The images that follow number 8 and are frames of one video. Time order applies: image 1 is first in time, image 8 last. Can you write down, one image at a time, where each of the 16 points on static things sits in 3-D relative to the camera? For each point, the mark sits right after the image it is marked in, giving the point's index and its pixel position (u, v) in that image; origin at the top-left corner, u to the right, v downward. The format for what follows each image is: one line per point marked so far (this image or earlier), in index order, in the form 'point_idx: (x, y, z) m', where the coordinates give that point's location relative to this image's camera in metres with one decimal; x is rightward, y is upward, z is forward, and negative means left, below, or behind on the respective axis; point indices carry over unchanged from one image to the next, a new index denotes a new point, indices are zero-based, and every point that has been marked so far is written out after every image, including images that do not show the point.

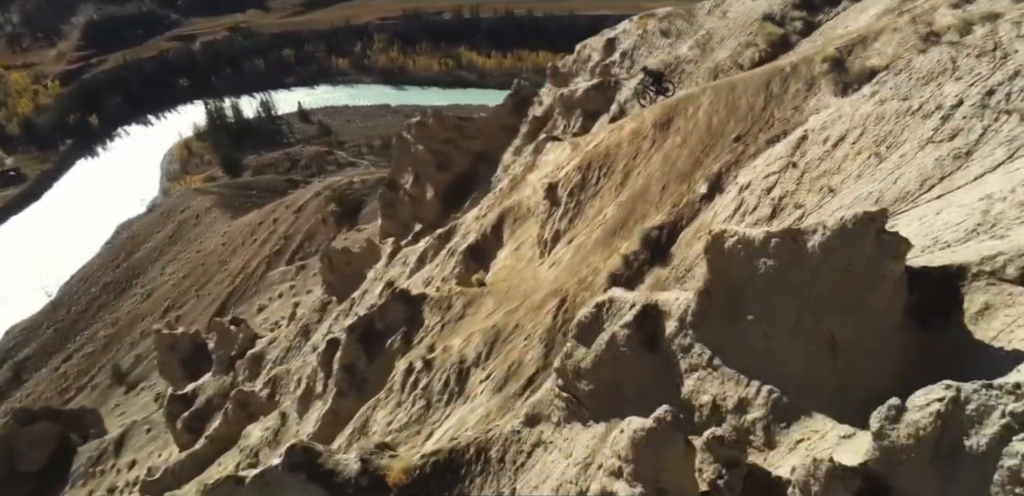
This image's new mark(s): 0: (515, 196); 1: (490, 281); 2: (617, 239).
0: (+0.2, +0.8, +11.6) m
1: (-0.2, -0.4, +10.1) m
2: (+1.1, +0.1, +8.3) m
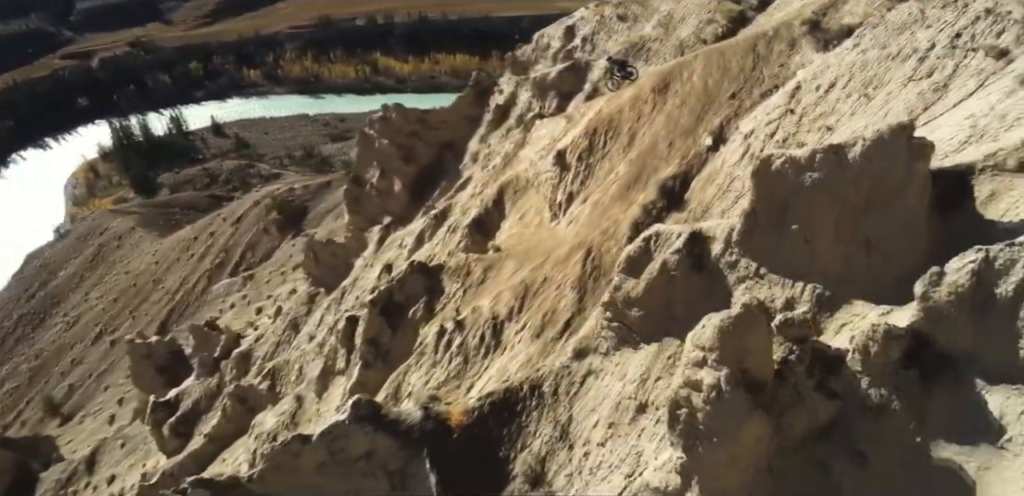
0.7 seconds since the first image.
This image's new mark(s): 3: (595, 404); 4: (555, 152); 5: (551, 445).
0: (+0.1, +1.2, +12.5) m
1: (0.0, +0.1, +10.9) m
2: (+1.4, +0.6, +9.2) m
3: (+0.8, -1.5, +7.9) m
4: (+0.8, +1.3, +11.1) m
5: (+0.4, -1.9, +8.1) m
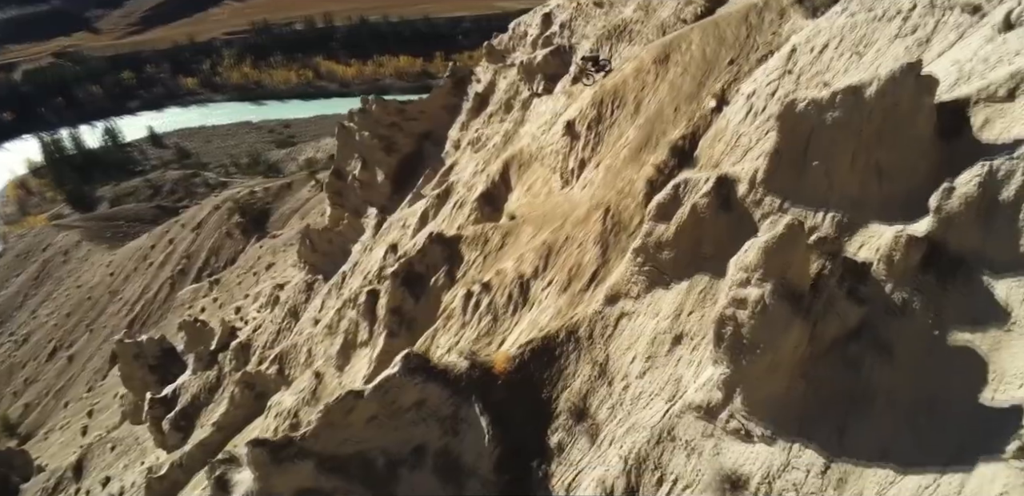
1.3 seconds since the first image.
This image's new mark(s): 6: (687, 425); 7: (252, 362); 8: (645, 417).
0: (+0.1, +1.7, +13.2) m
1: (+0.2, +0.5, +11.7) m
2: (+1.6, +1.2, +10.1) m
3: (+1.3, -1.0, +8.7) m
4: (+0.9, +1.8, +11.9) m
5: (+0.9, -1.4, +8.9) m
6: (+1.7, -1.7, +7.9) m
7: (-5.3, -2.3, +17.2) m
8: (+1.4, -1.7, +8.3) m
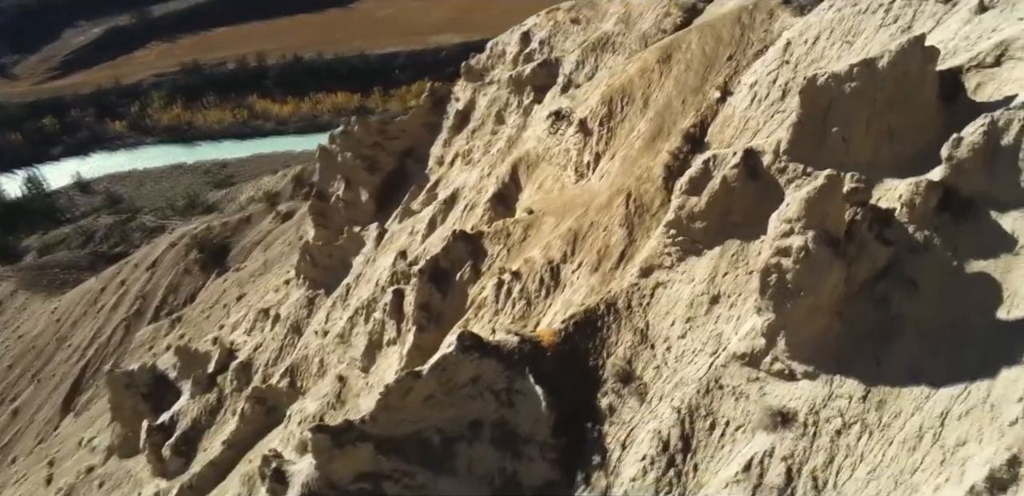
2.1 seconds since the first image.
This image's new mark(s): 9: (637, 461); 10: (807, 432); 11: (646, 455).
0: (+0.2, +1.7, +14.1) m
1: (+0.4, +0.6, +12.5) m
2: (+2.0, +1.4, +11.1) m
3: (+1.8, -0.7, +9.6) m
4: (+1.0, +1.9, +12.9) m
5: (+1.5, -1.2, +9.7) m
6: (+2.4, -1.3, +8.8) m
7: (-5.3, -2.8, +17.4) m
8: (+2.0, -1.4, +9.1) m
9: (+1.4, -2.3, +9.1) m
10: (+2.9, -1.8, +8.0) m
11: (+1.5, -2.3, +9.0) m
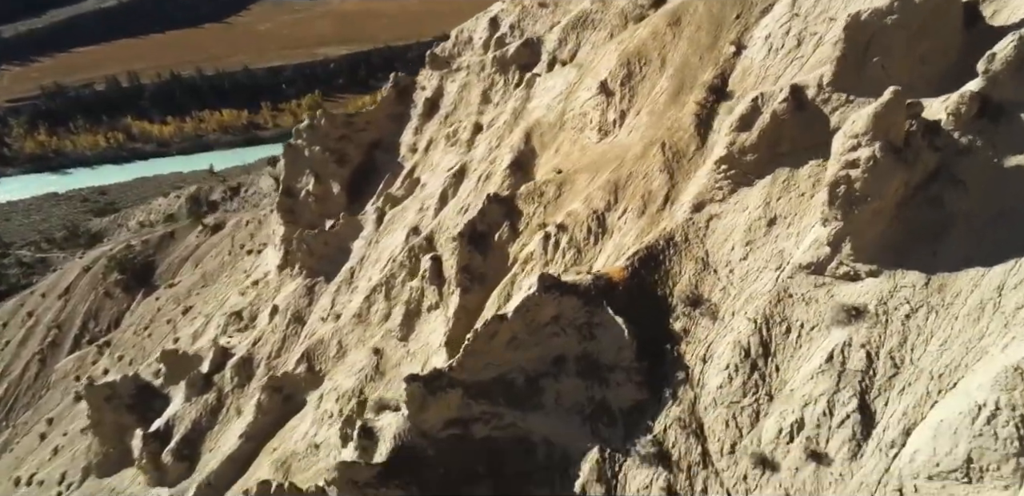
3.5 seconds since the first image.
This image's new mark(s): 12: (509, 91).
0: (+0.3, +2.3, +14.9) m
1: (+0.9, +1.3, +13.4) m
2: (+2.5, +2.2, +12.2) m
3: (+2.8, +0.2, +10.7) m
4: (+1.3, +2.7, +13.8) m
5: (+2.4, -0.3, +10.7) m
6: (+3.5, -0.4, +10.0) m
7: (-5.2, -2.6, +17.4) m
8: (+3.1, -0.5, +10.2) m
9: (+2.6, -1.5, +10.1) m
10: (+4.1, -0.8, +9.3) m
11: (+2.7, -1.4, +10.1) m
12: (0.0, +3.4, +18.1) m
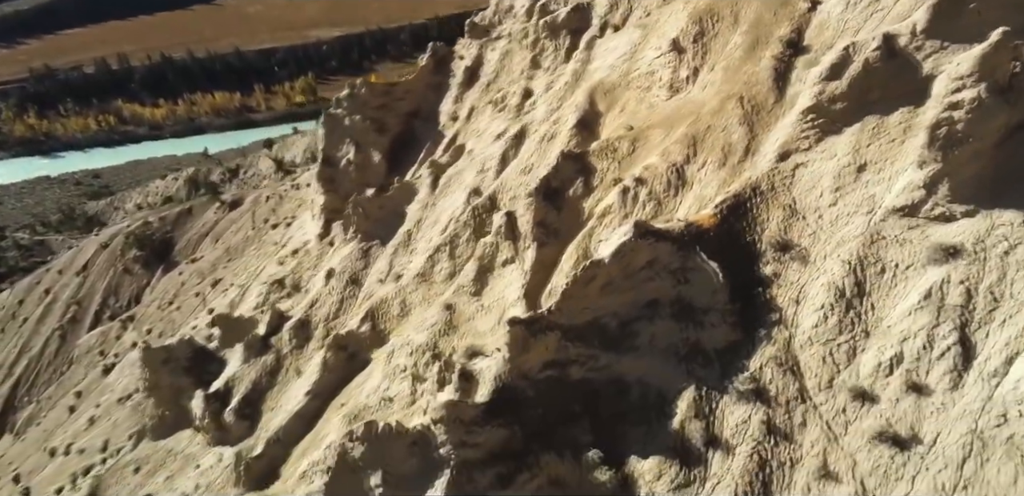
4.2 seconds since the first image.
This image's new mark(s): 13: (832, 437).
0: (+1.5, +3.1, +15.2) m
1: (+2.1, +2.1, +13.7) m
2: (+3.8, +3.0, +12.5) m
3: (+4.1, +0.9, +11.0) m
4: (+2.5, +3.4, +14.1) m
5: (+3.7, +0.4, +11.1) m
6: (+4.8, +0.3, +10.3) m
7: (-4.1, -1.8, +17.7) m
8: (+4.4, +0.2, +10.6) m
9: (+3.9, -0.8, +10.5) m
10: (+5.4, -0.1, +9.7) m
11: (+4.0, -0.7, +10.5) m
12: (+1.1, +4.3, +18.3) m
13: (+3.9, -2.3, +10.1) m
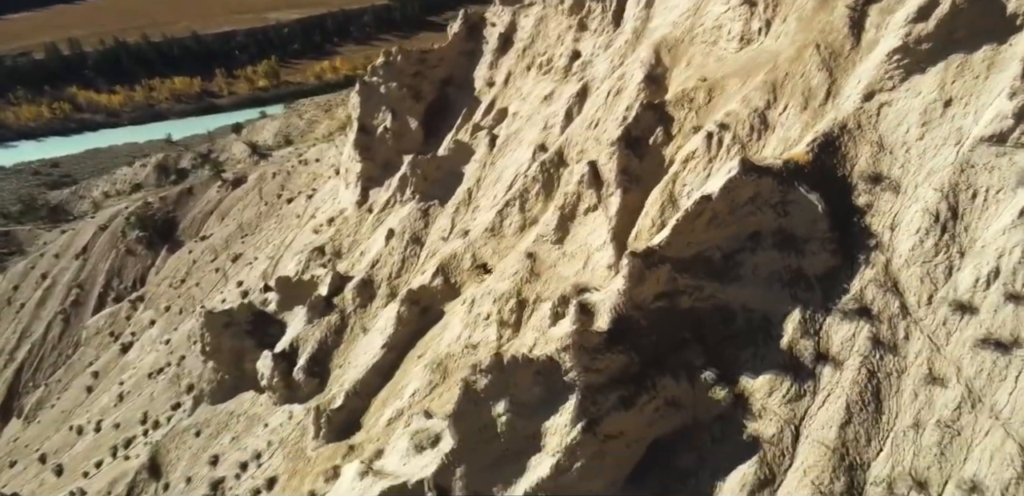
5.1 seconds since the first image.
0: (+2.8, +4.1, +16.0) m
1: (+3.5, +3.0, +14.5) m
2: (+5.2, +4.0, +13.4) m
3: (+5.7, +1.9, +12.0) m
4: (+3.9, +4.4, +14.9) m
5: (+5.3, +1.4, +12.0) m
6: (+6.4, +1.3, +11.3) m
7: (-2.7, -0.9, +18.2) m
8: (+6.0, +1.2, +11.6) m
9: (+5.6, +0.2, +11.5) m
10: (+7.1, +0.9, +10.7) m
11: (+5.7, +0.3, +11.4) m
12: (+2.2, +5.3, +19.0) m
13: (+5.7, -1.3, +11.0) m
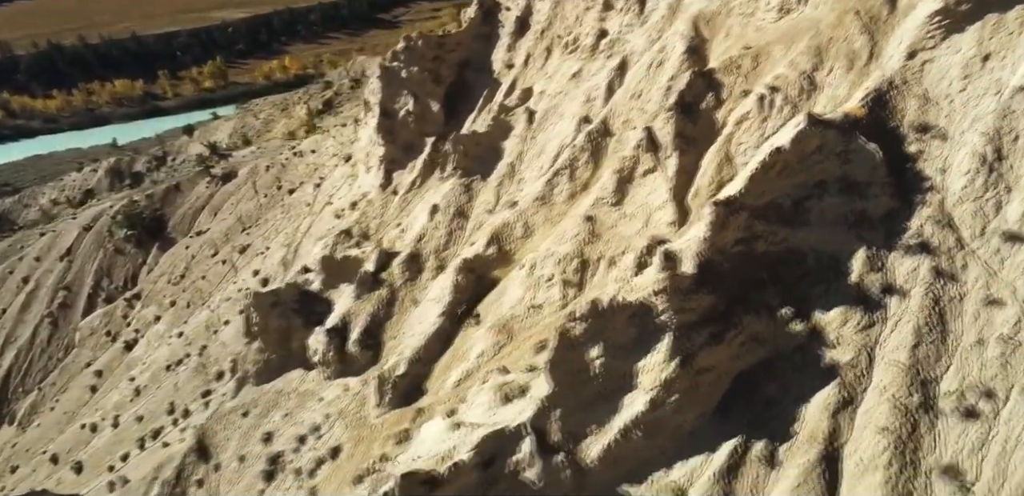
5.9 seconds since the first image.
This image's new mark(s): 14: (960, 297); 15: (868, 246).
0: (+3.8, +4.9, +17.1) m
1: (+4.6, +3.9, +15.7) m
2: (+6.4, +4.9, +14.7) m
3: (+7.0, +2.8, +13.3) m
4: (+4.9, +5.3, +16.2) m
5: (+6.7, +2.3, +13.4) m
6: (+7.8, +2.3, +12.8) m
7: (-1.7, -0.3, +19.0) m
8: (+7.4, +2.2, +13.0) m
9: (+7.0, +1.1, +12.8) m
10: (+8.6, +1.9, +12.2) m
11: (+7.1, +1.2, +12.8) m
12: (+2.9, +6.1, +20.1) m
13: (+7.2, -0.4, +12.4) m
14: (+6.7, -0.8, +12.5) m
15: (+5.6, 0.0, +13.0) m
